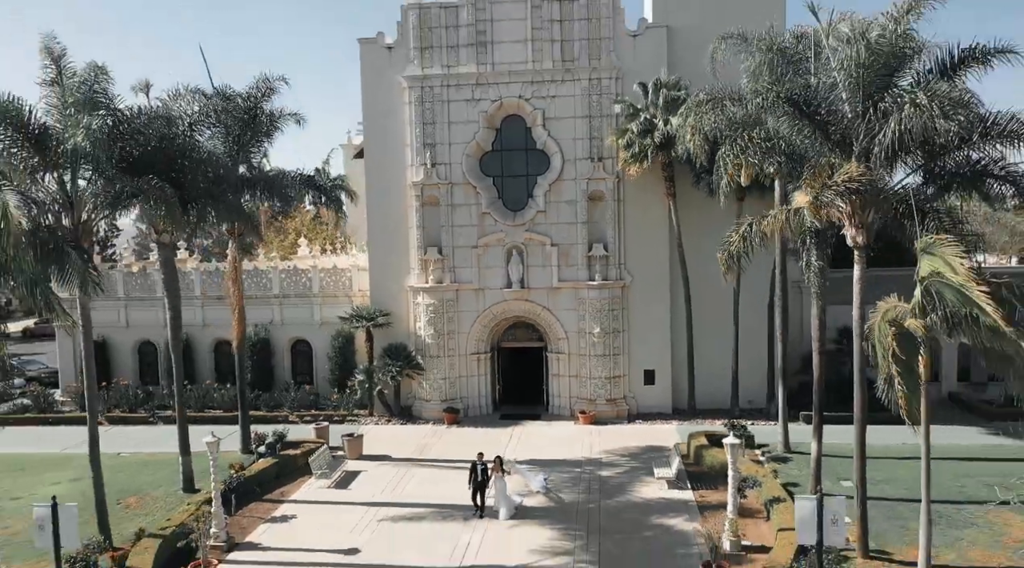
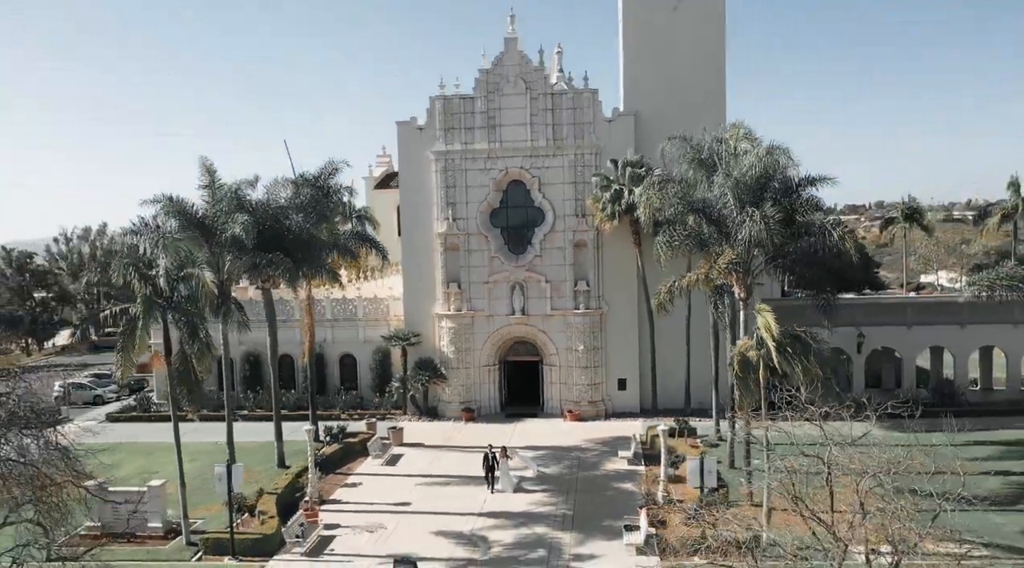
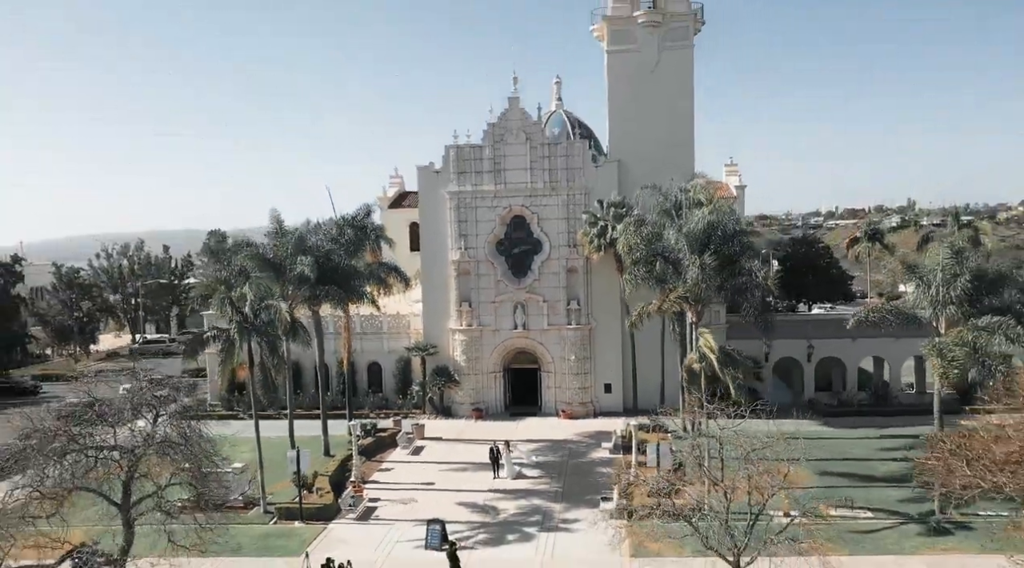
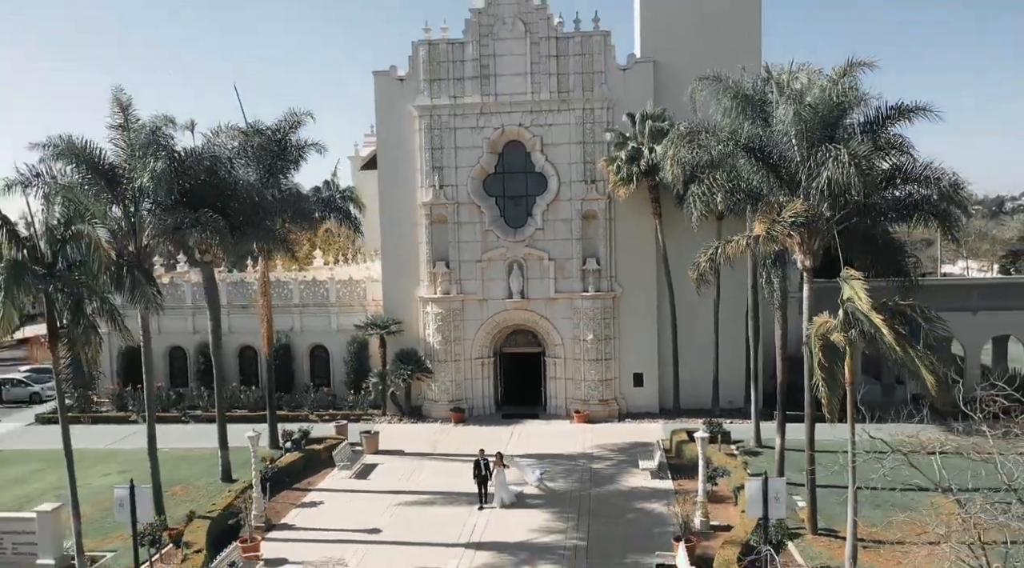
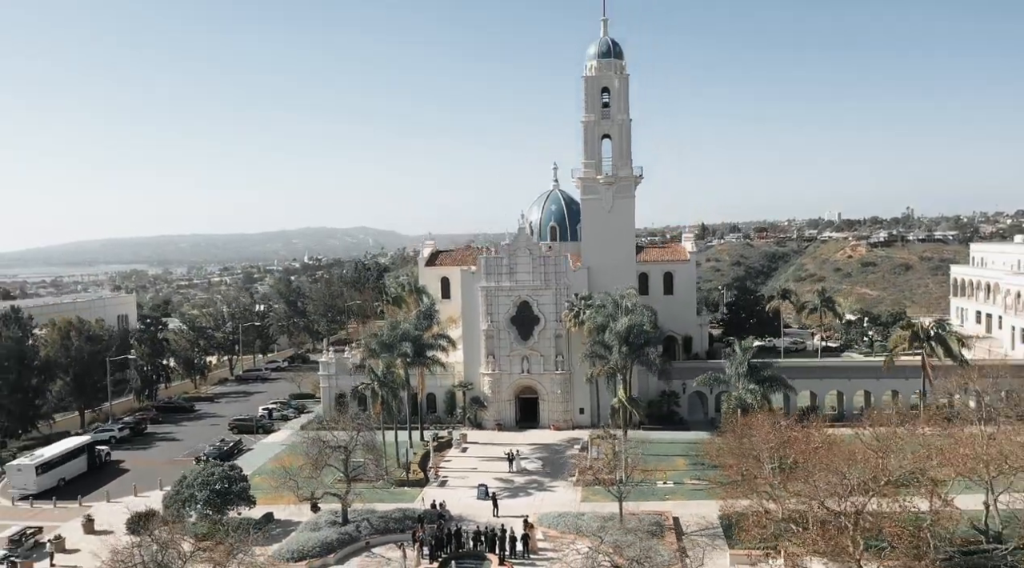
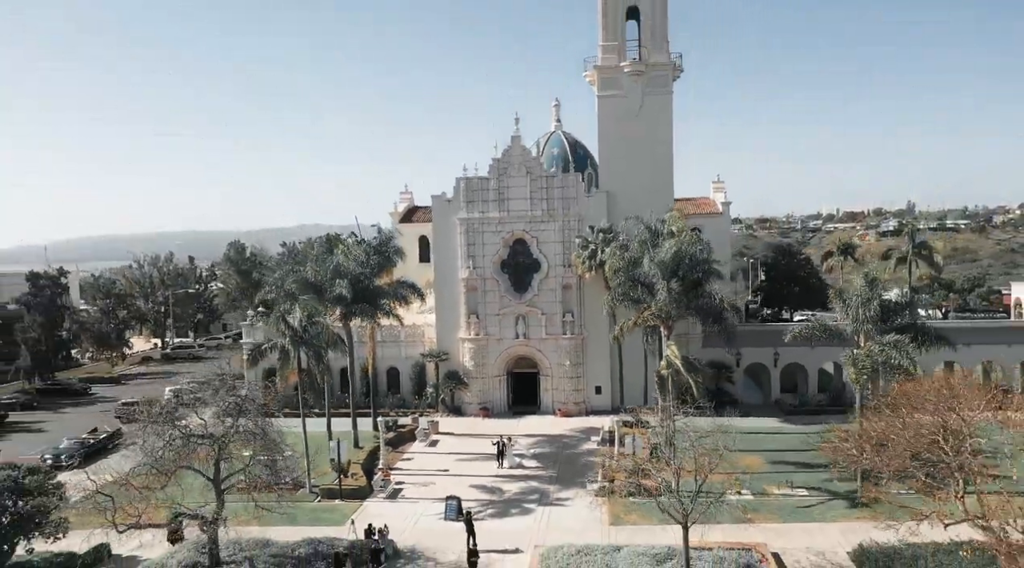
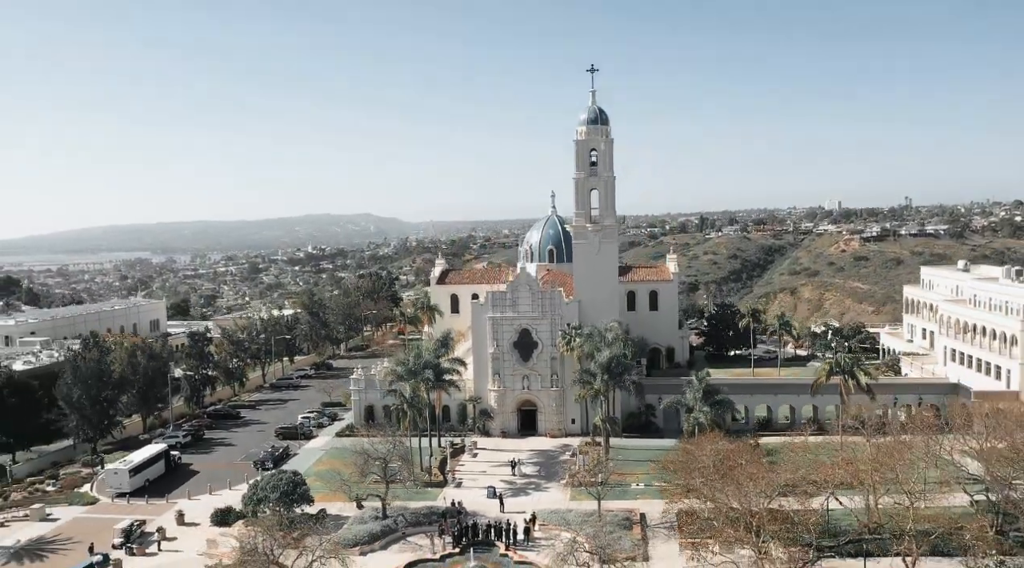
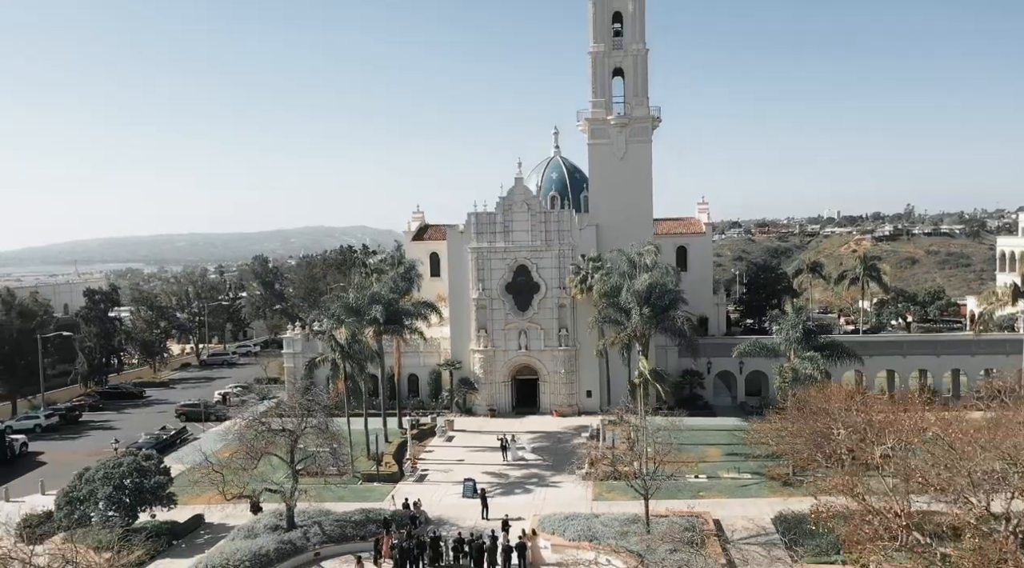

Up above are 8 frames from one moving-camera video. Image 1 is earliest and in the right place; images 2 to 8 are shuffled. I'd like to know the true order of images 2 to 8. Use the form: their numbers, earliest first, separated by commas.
4, 2, 3, 6, 8, 5, 7
